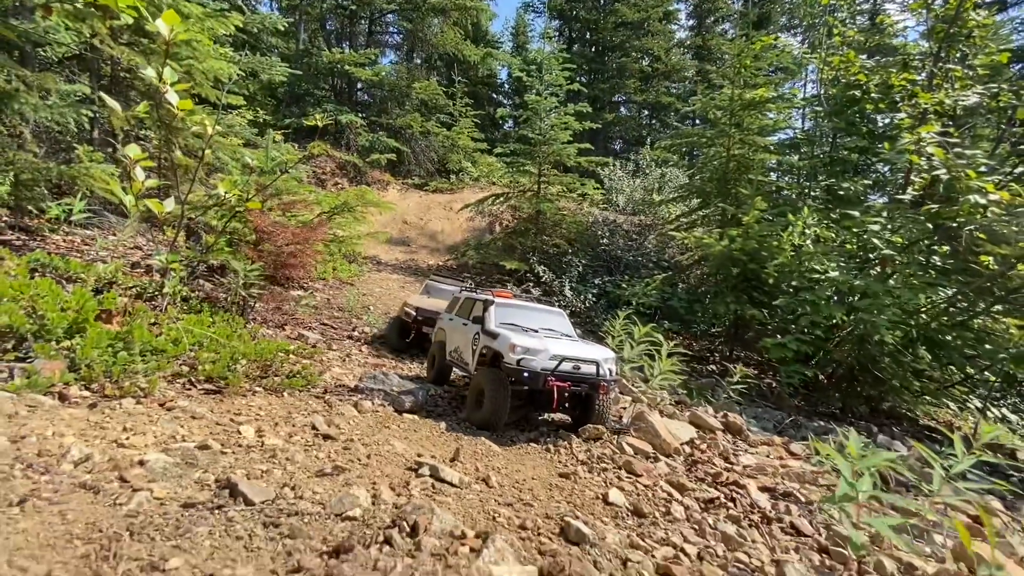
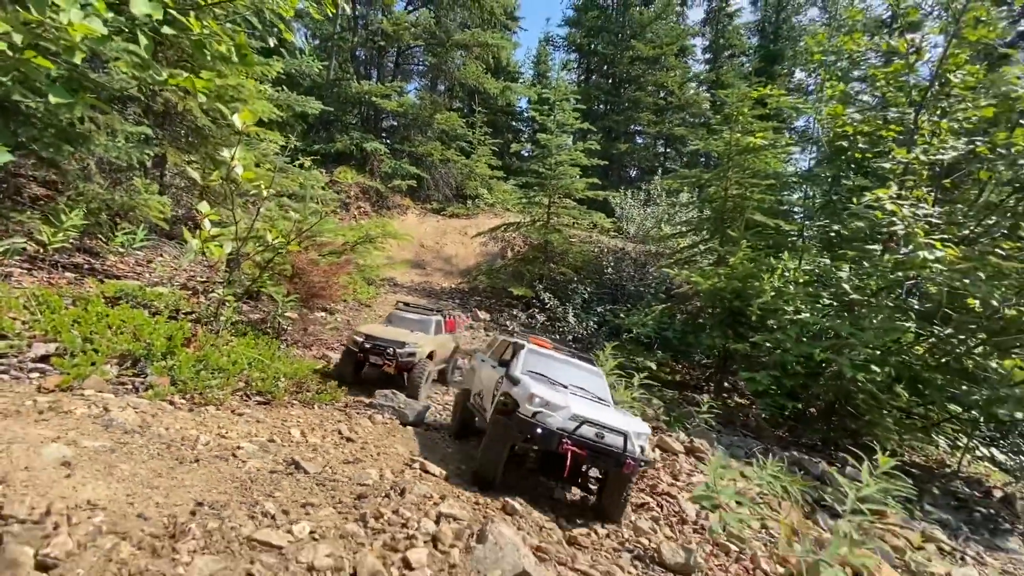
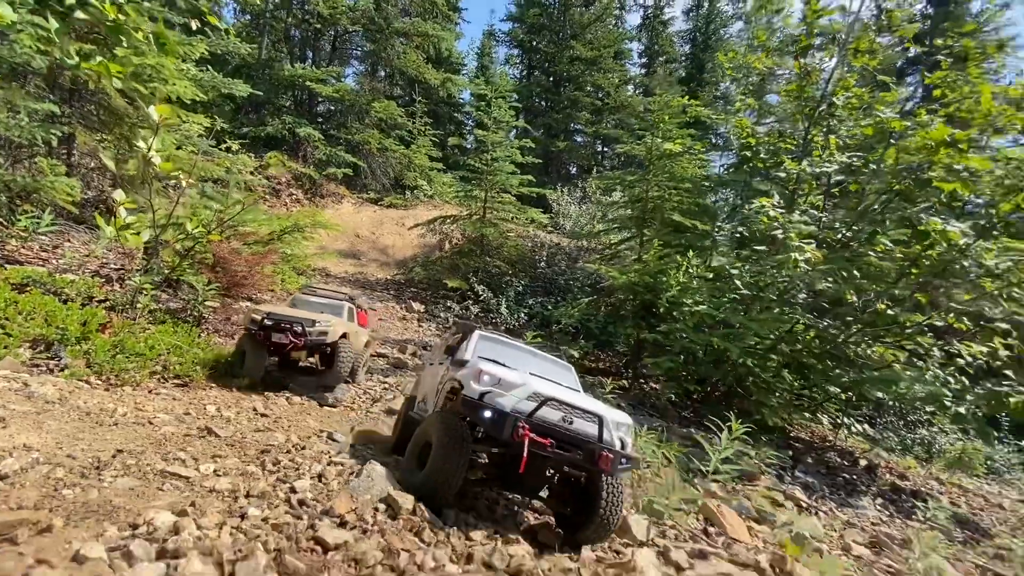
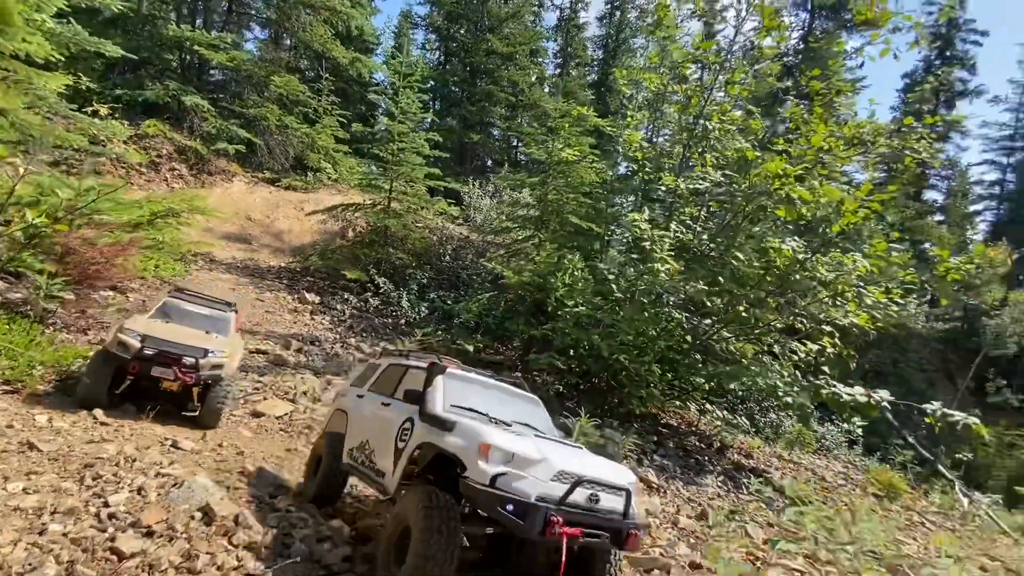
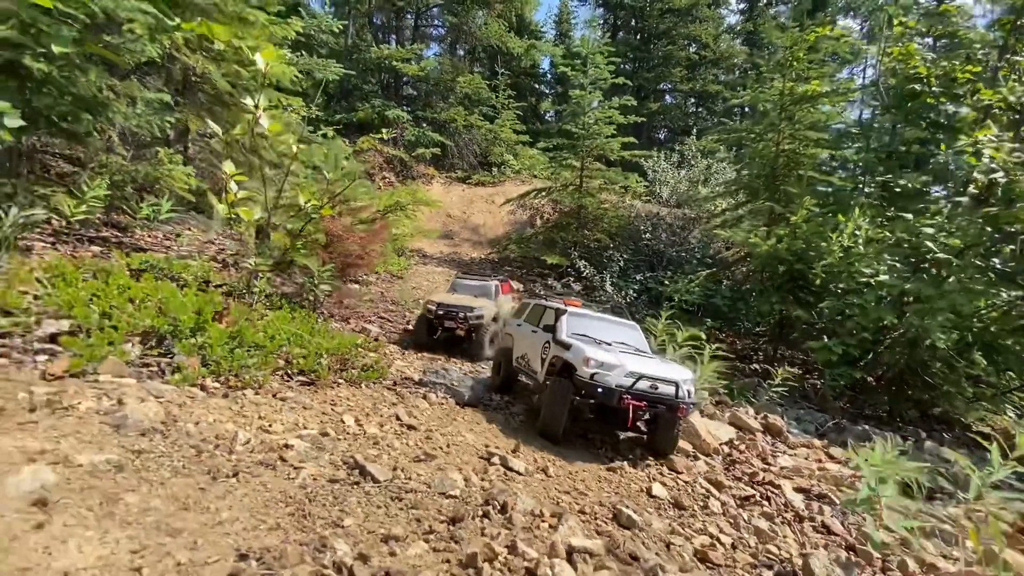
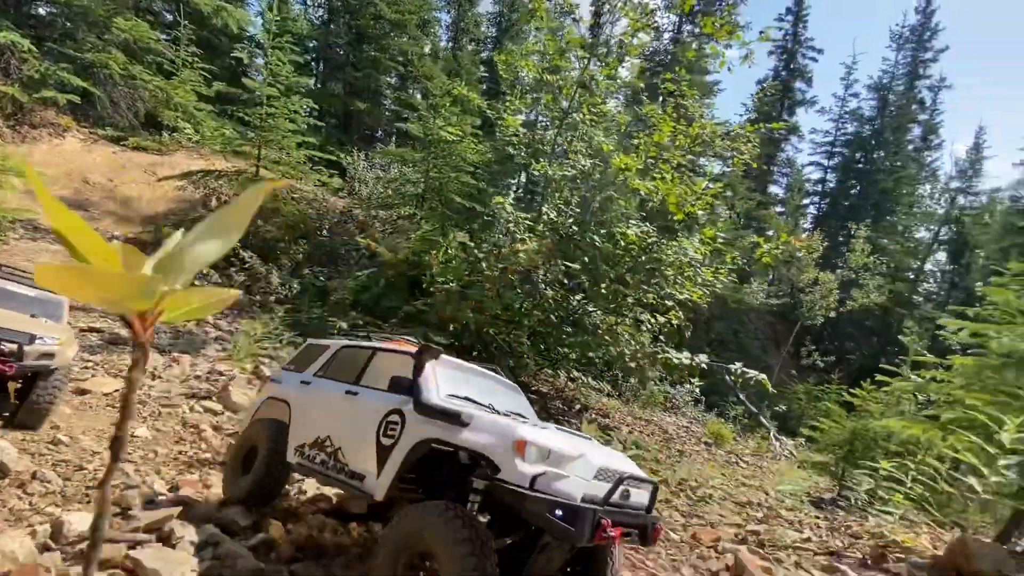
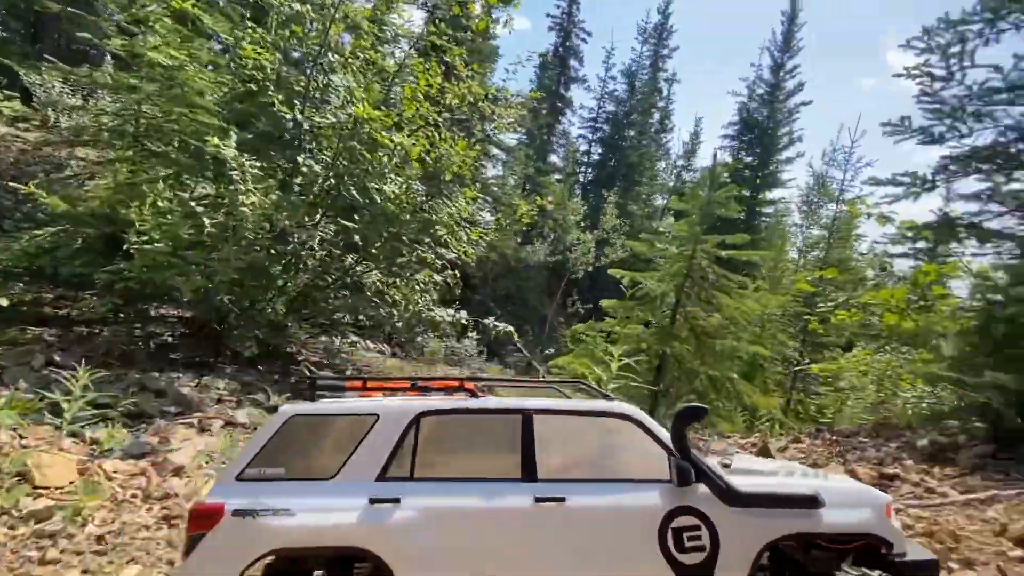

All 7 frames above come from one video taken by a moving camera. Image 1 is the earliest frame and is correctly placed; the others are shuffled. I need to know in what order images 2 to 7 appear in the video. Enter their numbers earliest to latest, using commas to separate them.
5, 2, 3, 4, 6, 7
